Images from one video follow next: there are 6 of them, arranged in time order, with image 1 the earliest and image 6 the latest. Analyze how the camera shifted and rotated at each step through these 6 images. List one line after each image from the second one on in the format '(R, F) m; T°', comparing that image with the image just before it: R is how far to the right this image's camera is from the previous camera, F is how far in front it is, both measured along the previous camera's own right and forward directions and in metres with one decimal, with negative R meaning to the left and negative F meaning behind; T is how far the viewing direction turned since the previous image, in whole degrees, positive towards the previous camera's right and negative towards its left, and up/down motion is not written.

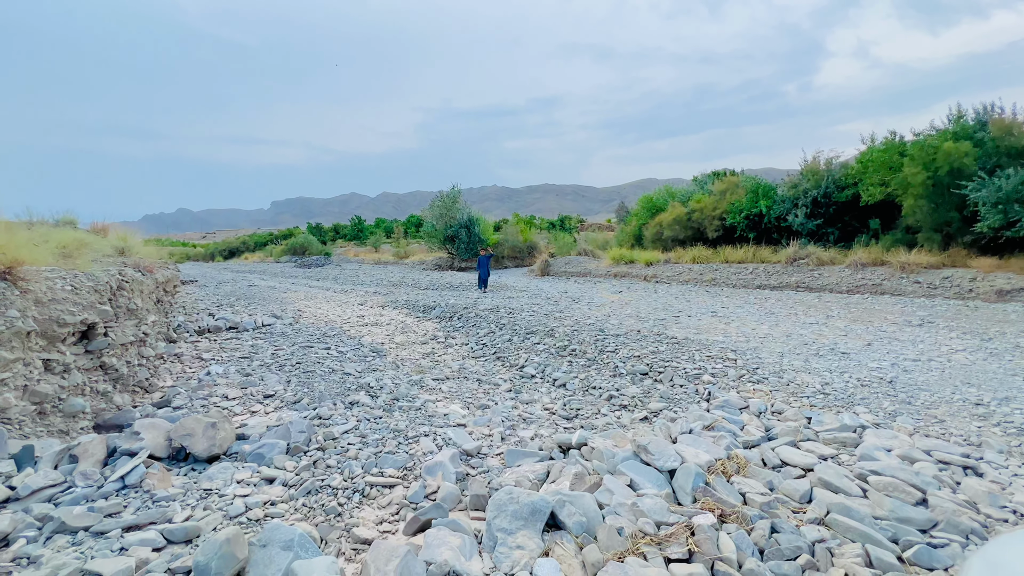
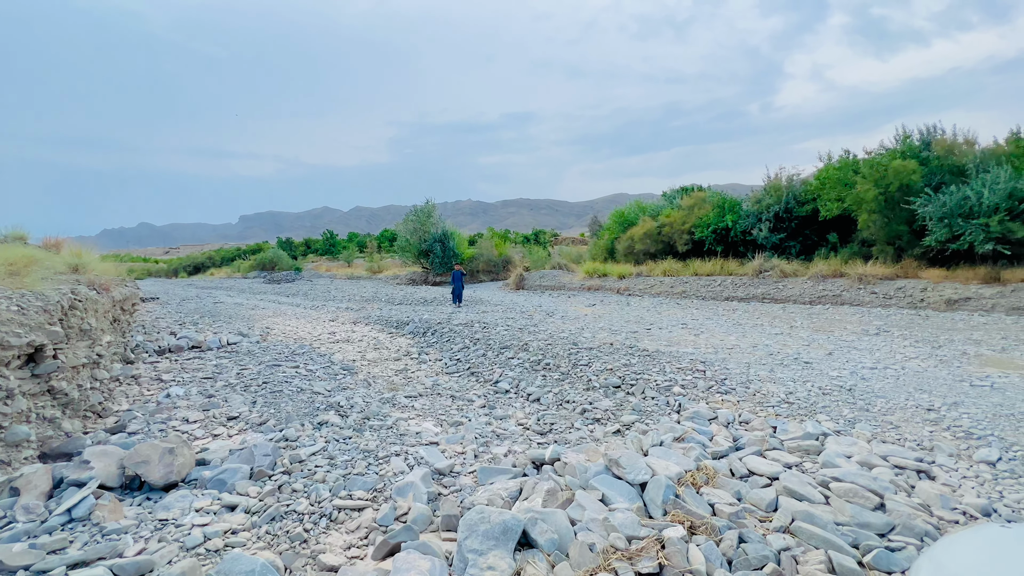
(0.0, 0.0) m; +3°
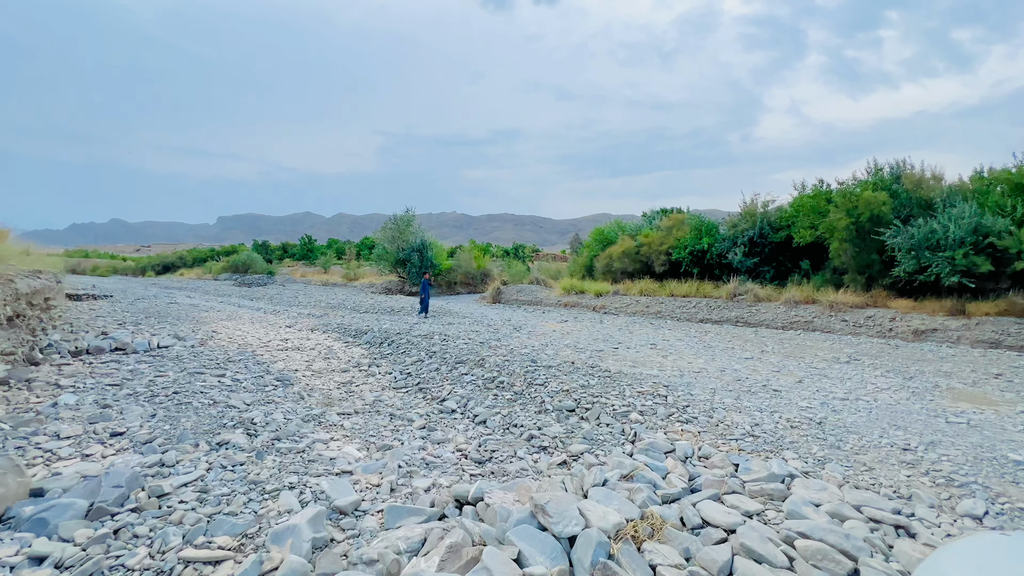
(+0.4, +0.5) m; +2°
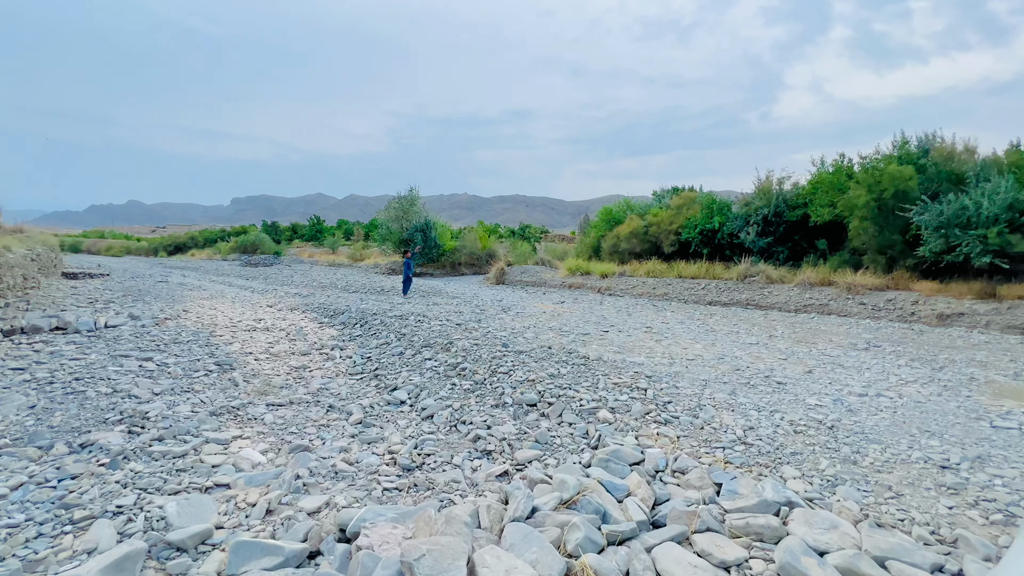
(+0.6, +0.9) m; -1°
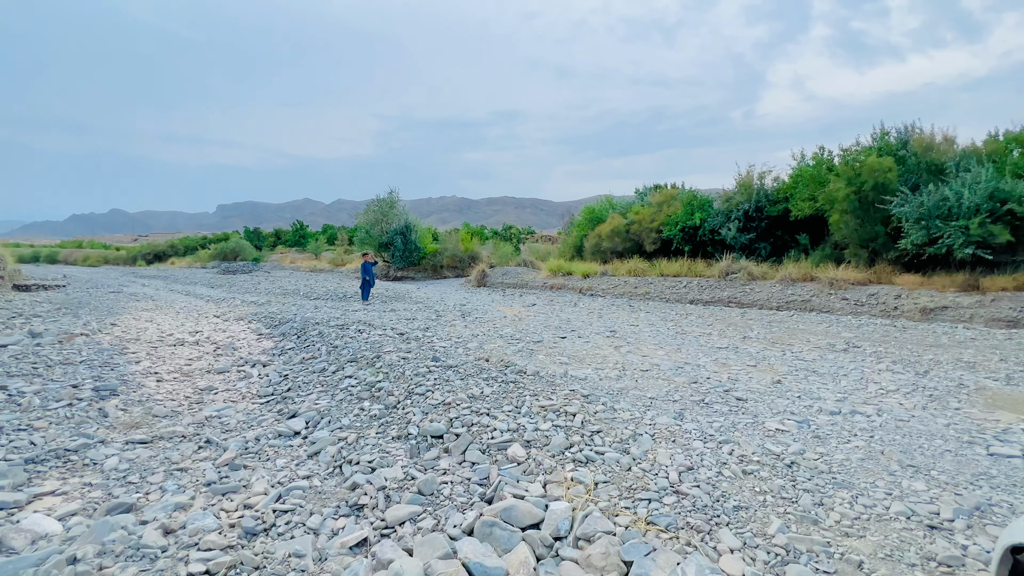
(+0.8, +0.8) m; +1°
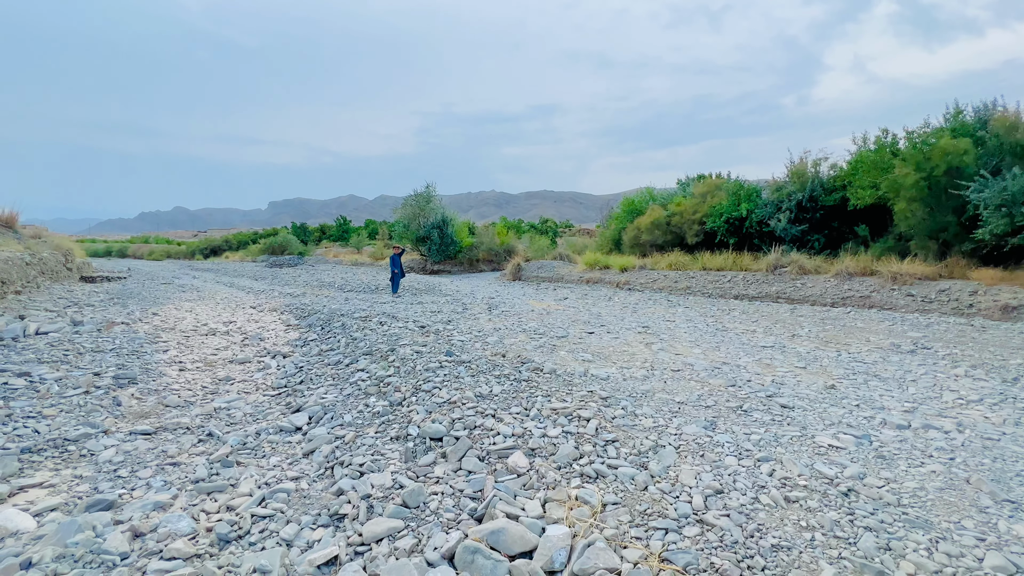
(+0.2, +0.4) m; -5°
